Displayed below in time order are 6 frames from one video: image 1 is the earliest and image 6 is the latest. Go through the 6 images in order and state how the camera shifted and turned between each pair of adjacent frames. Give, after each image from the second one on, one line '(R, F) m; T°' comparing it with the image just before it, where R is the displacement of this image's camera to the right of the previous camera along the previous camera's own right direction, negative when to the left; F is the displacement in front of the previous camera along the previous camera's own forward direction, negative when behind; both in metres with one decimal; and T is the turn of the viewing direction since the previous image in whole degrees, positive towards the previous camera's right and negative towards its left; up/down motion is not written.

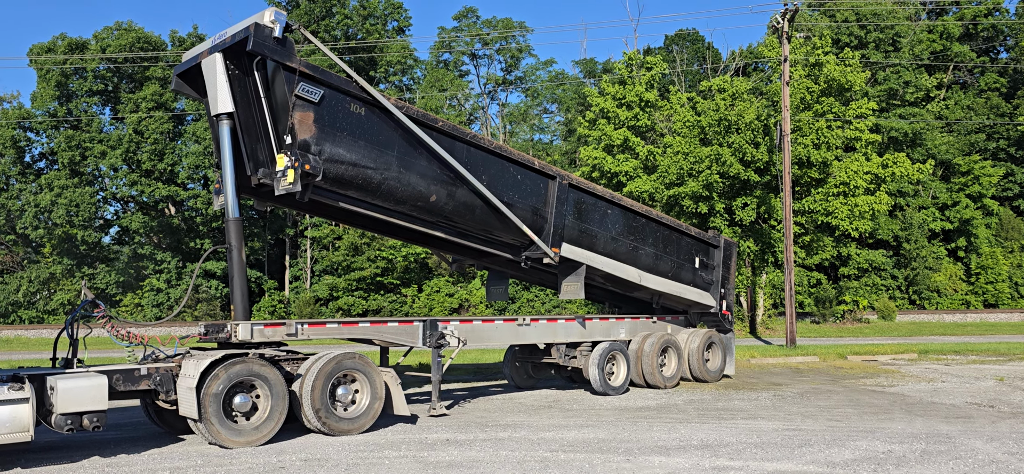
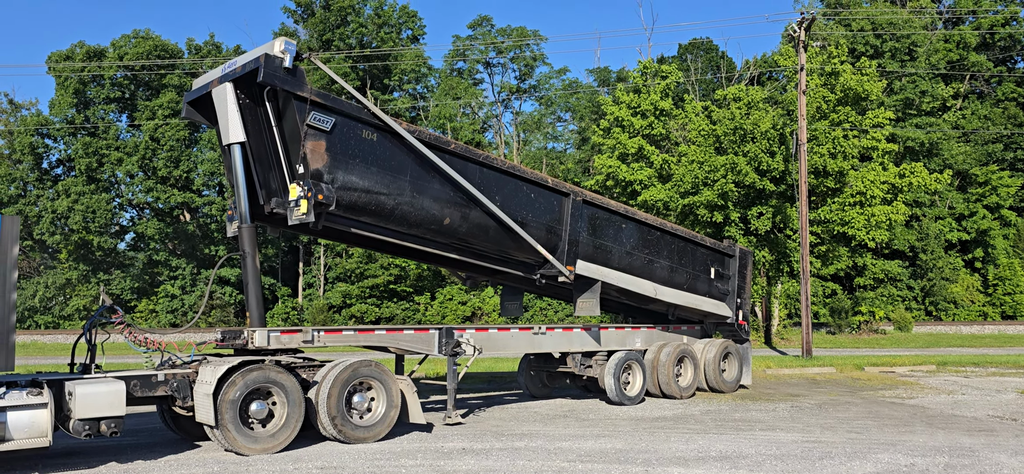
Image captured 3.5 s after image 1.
(-0.1, 0.0) m; -1°
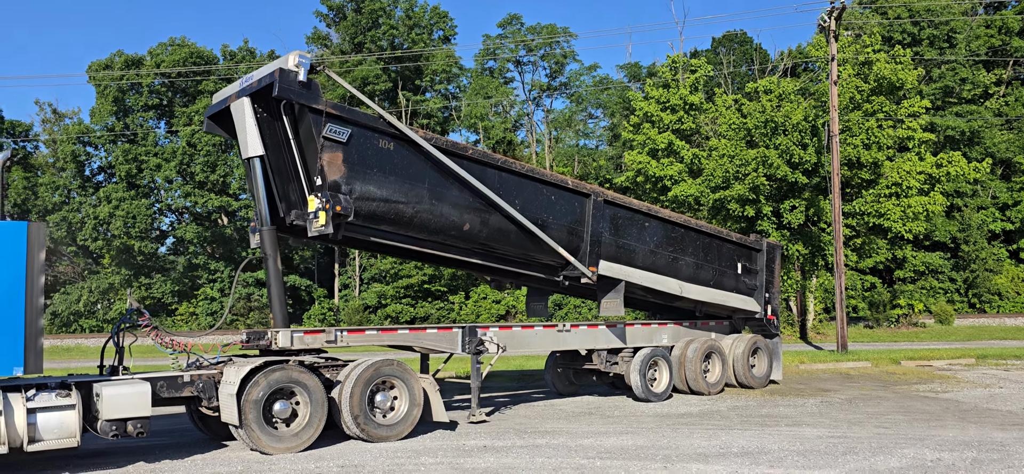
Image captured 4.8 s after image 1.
(+0.2, 0.0) m; -3°
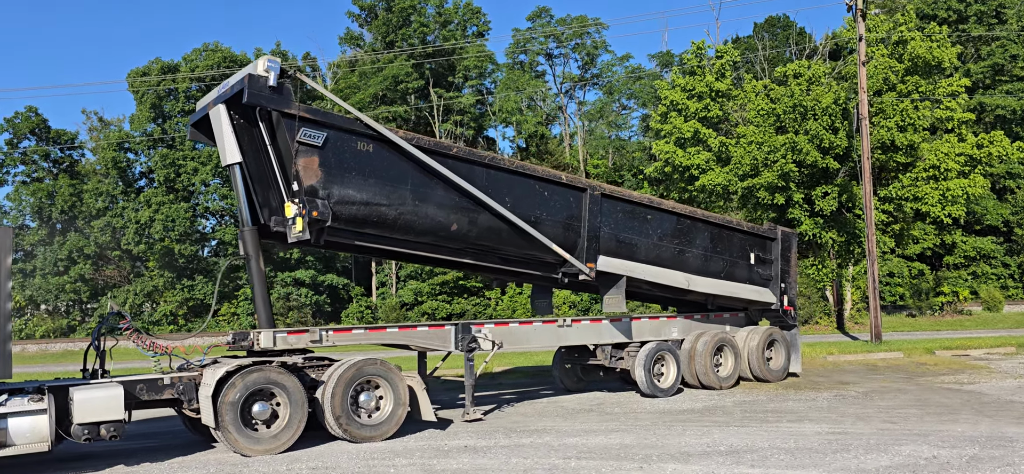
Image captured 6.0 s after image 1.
(+0.8, +0.3) m; -3°
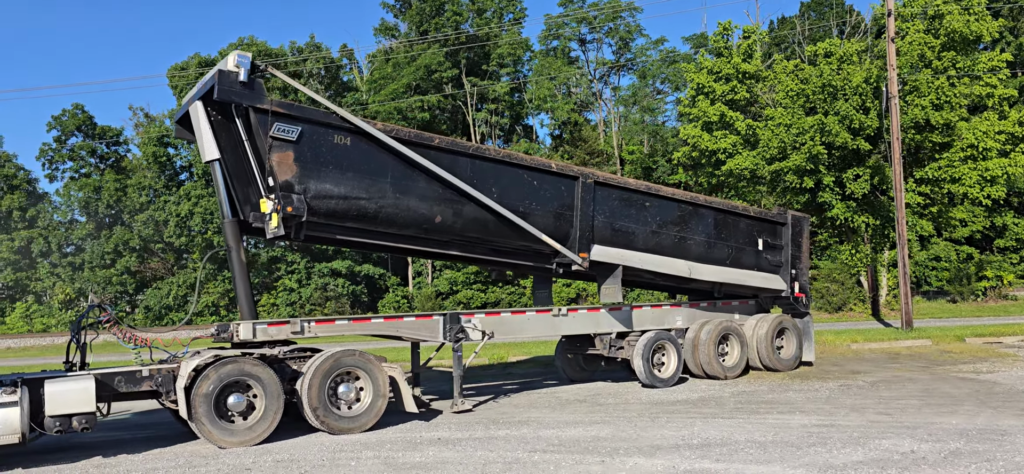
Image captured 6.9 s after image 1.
(+0.8, +0.2) m; -3°
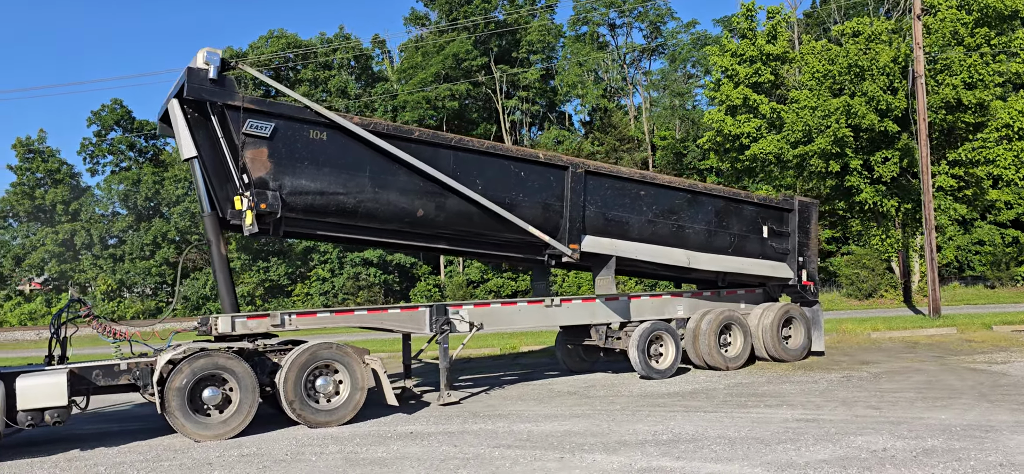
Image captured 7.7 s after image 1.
(+0.8, +0.2) m; -3°
